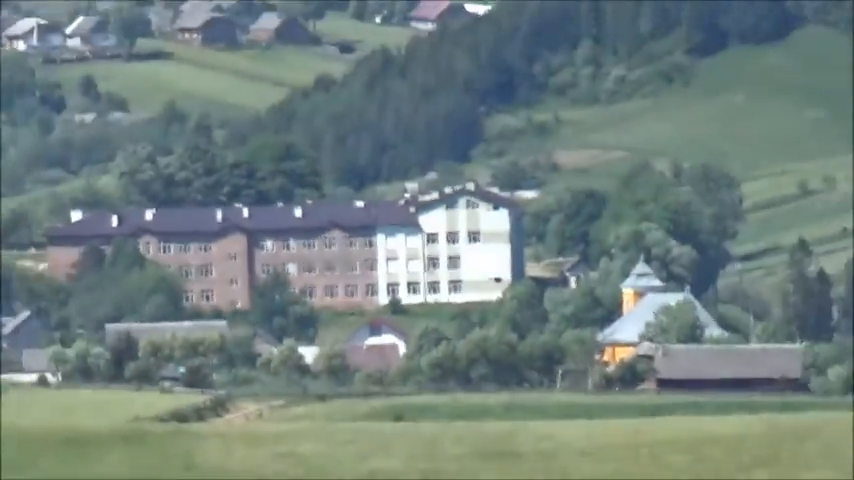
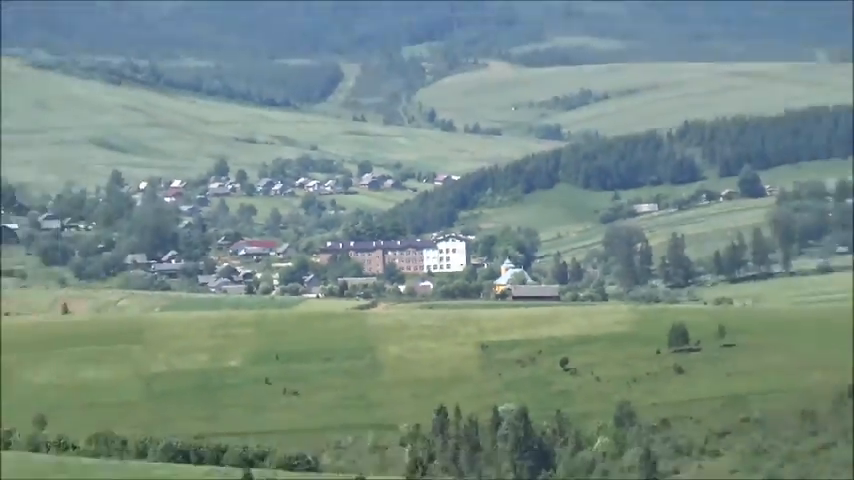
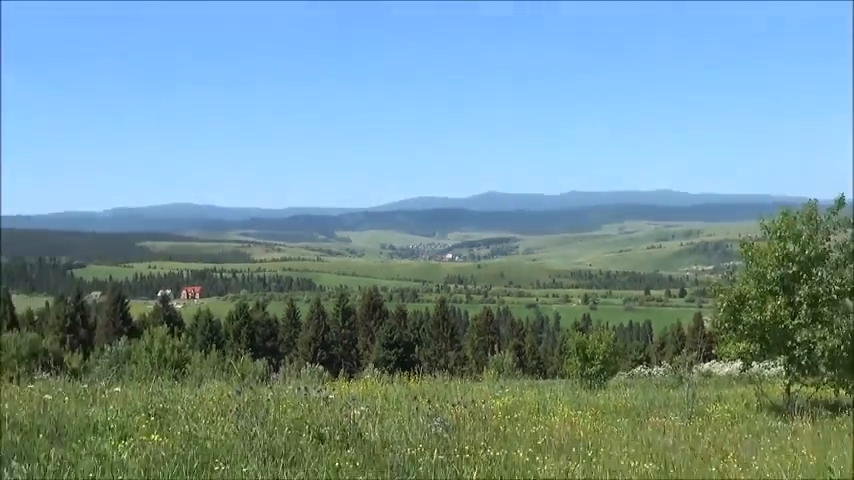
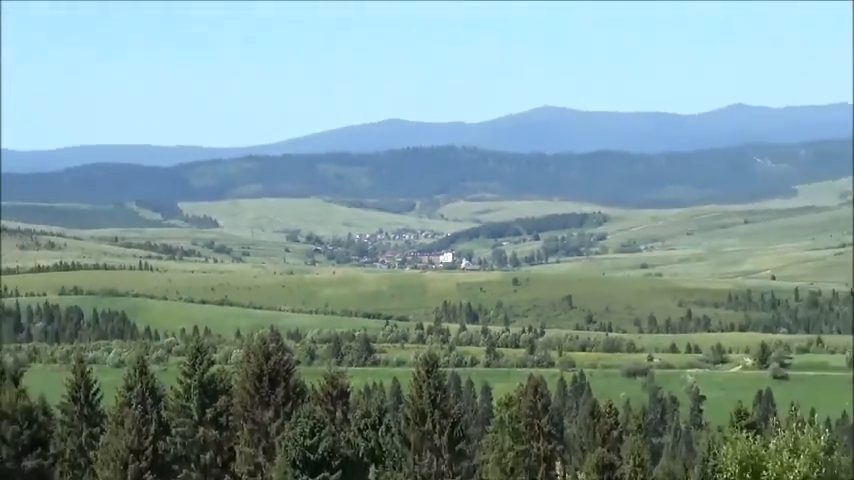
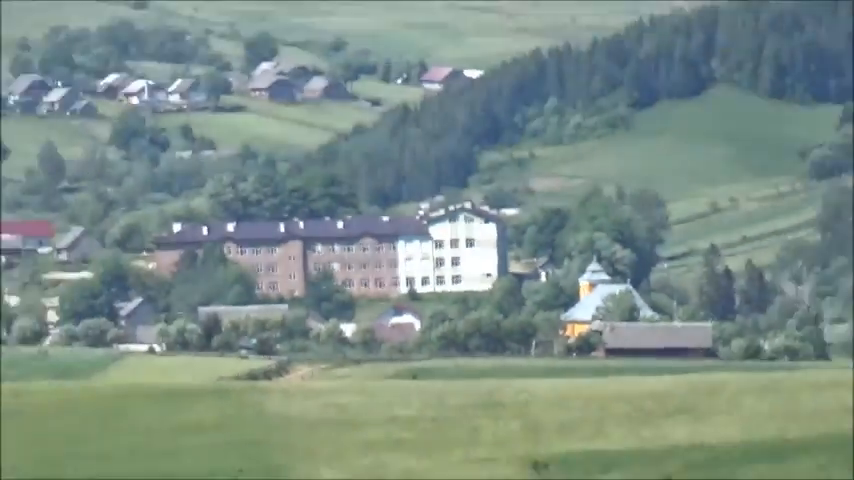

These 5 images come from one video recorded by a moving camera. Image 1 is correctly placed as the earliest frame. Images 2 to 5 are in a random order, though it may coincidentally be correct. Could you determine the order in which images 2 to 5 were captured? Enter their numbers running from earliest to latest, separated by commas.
5, 2, 4, 3
